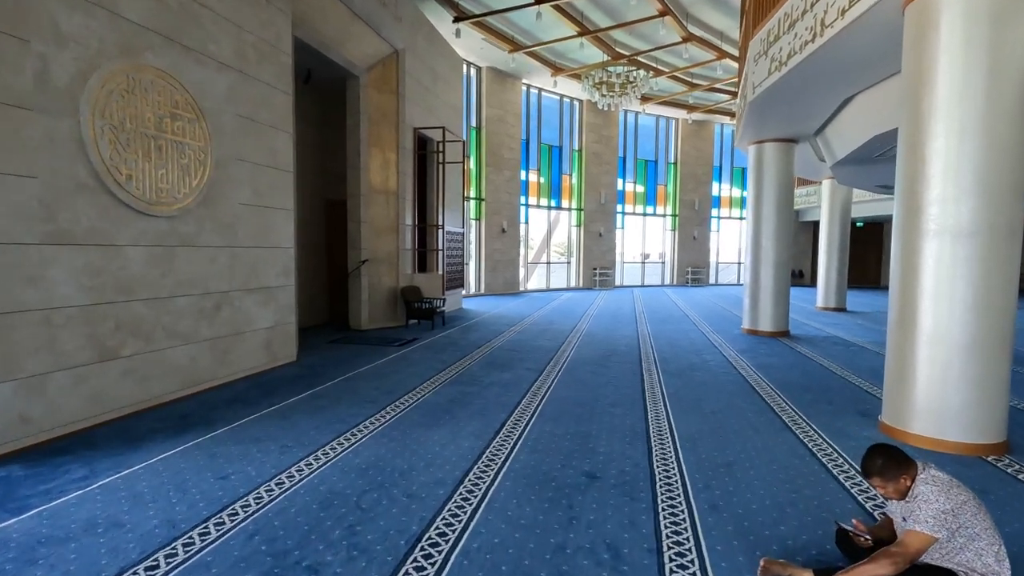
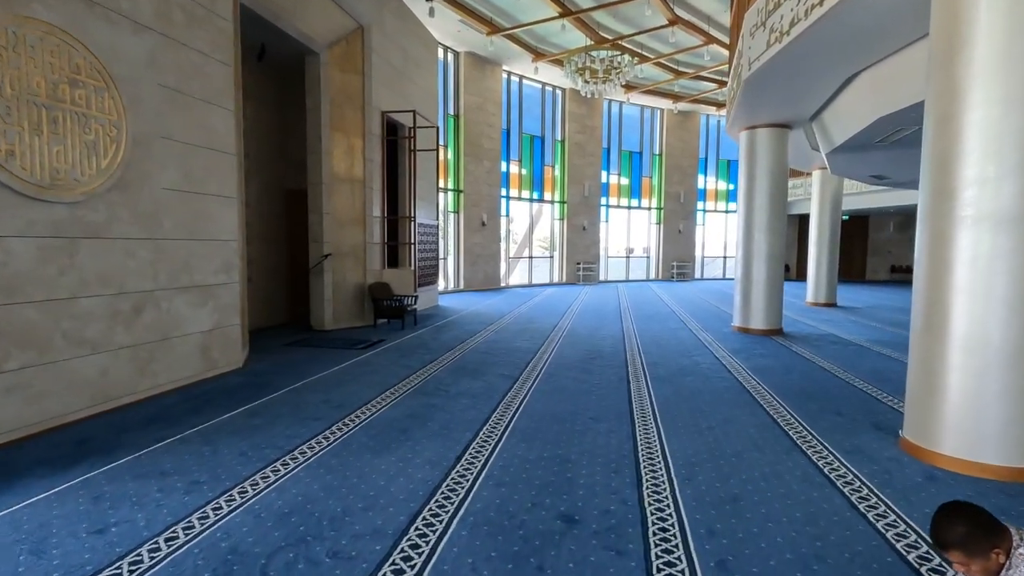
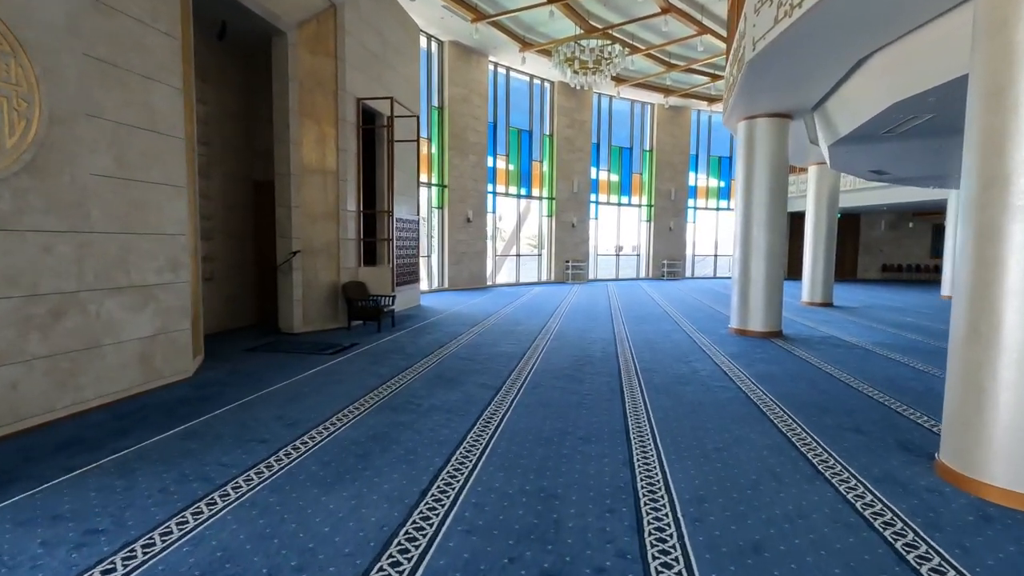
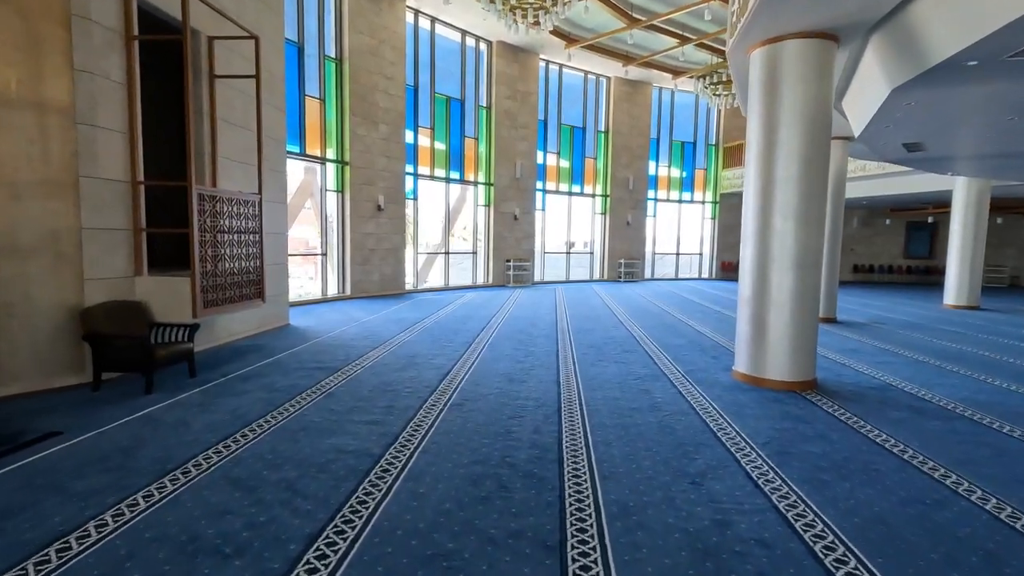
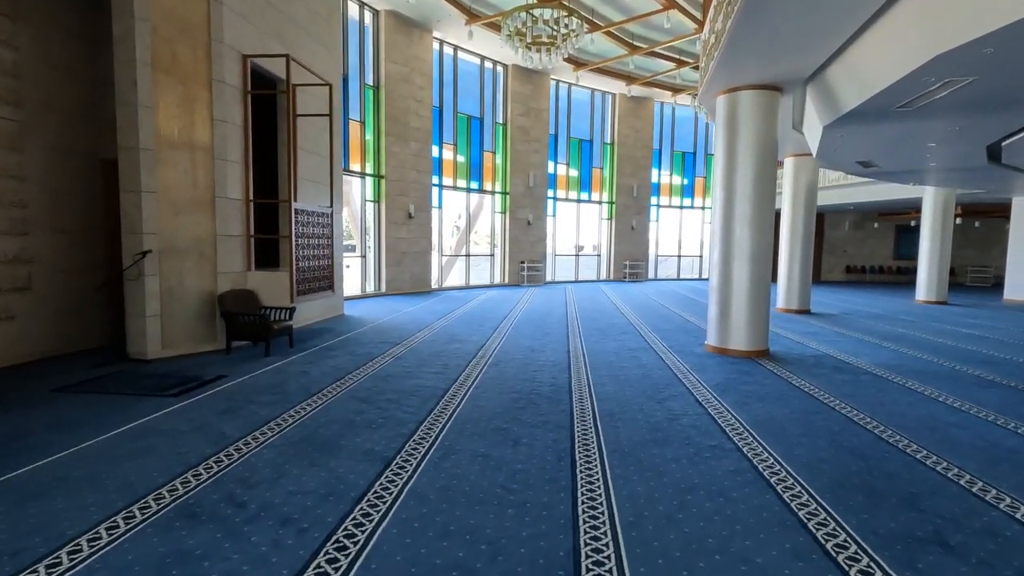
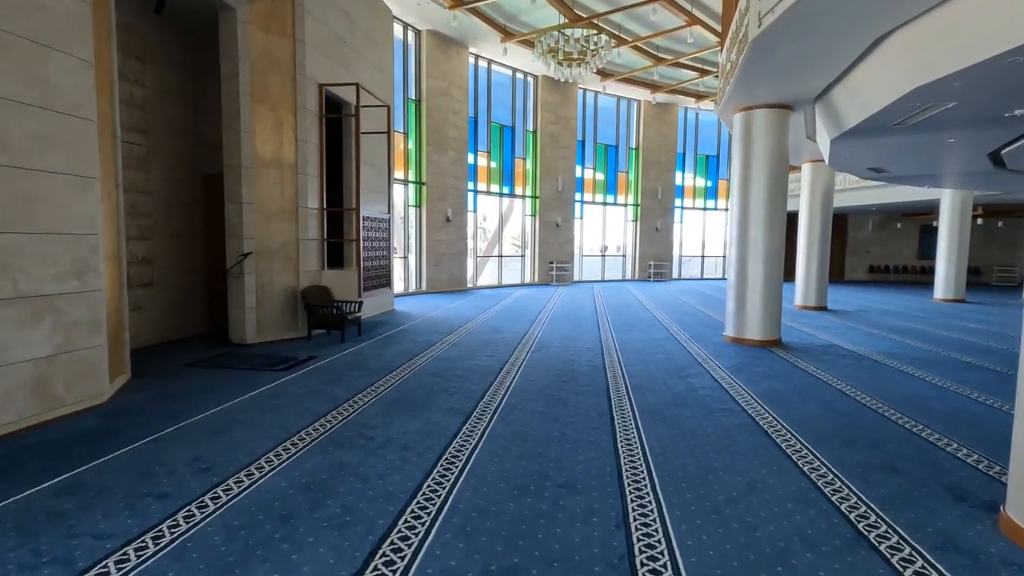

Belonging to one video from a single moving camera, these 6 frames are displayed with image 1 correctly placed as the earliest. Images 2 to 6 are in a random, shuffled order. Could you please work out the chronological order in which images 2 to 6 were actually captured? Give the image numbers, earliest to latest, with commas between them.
2, 3, 6, 5, 4
